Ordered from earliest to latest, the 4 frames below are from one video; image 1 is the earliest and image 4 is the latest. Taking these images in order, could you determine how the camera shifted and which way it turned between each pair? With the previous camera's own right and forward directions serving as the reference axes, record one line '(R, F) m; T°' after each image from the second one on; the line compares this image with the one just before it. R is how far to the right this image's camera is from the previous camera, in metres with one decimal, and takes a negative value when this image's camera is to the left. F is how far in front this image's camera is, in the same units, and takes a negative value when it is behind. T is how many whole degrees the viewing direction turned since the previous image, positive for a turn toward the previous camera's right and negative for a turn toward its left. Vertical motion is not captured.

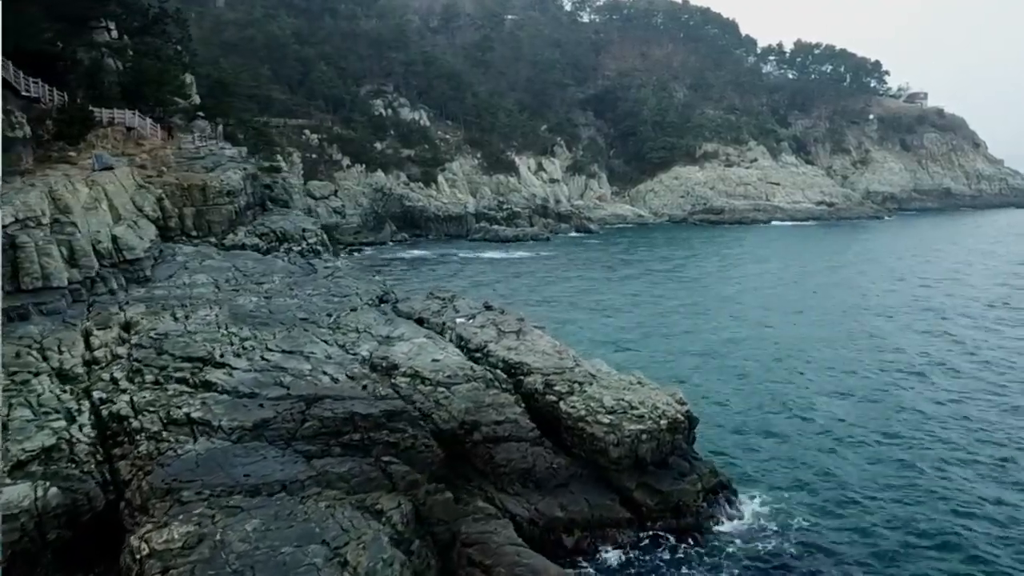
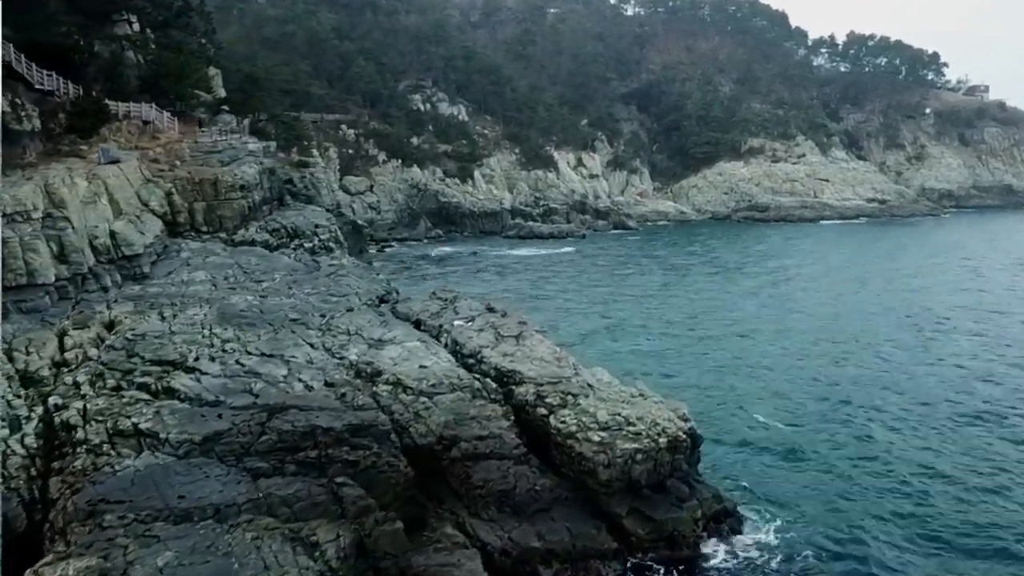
(+1.0, +1.3) m; -3°
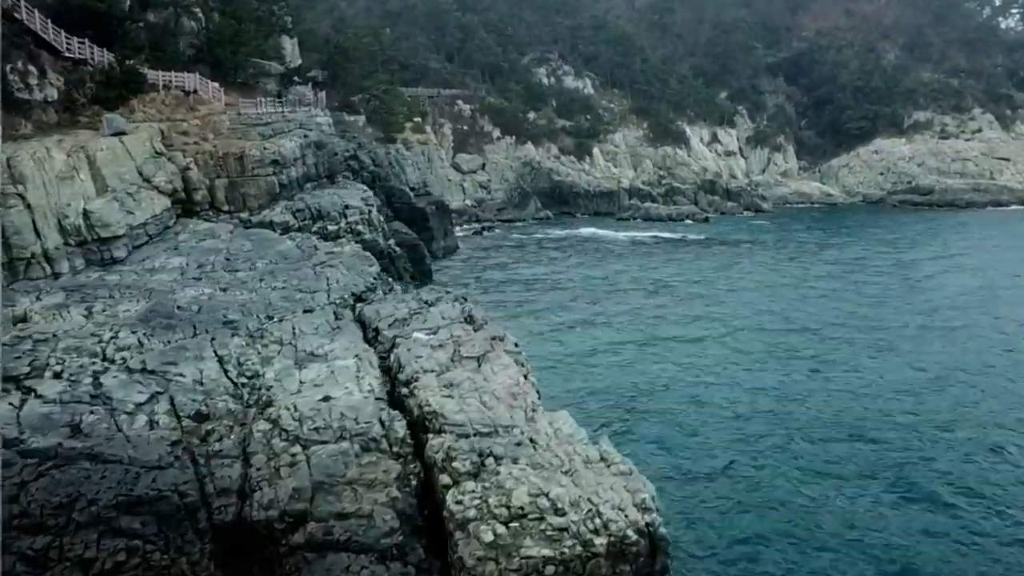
(+3.2, +4.6) m; -11°
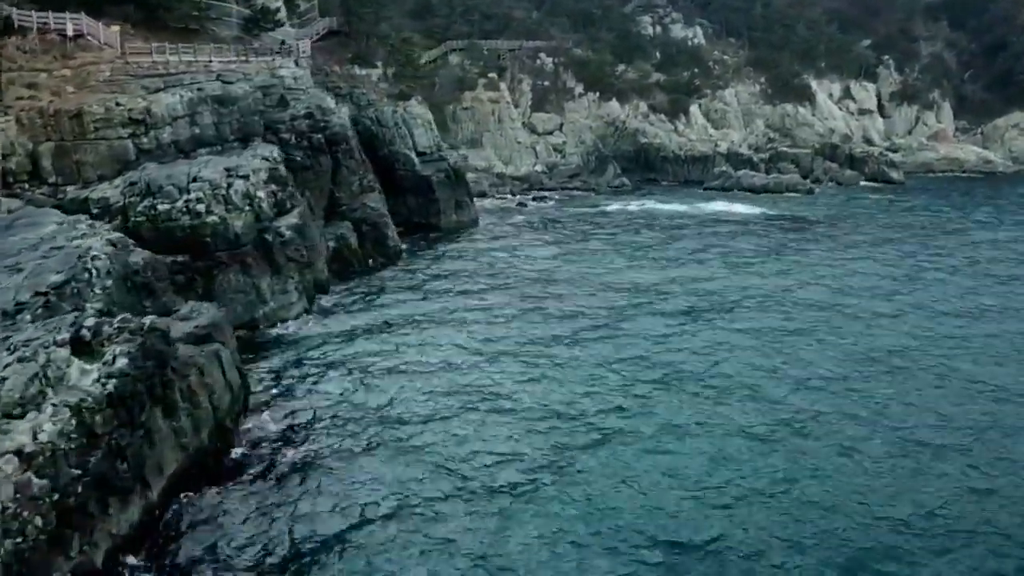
(+6.5, +7.9) m; -11°
